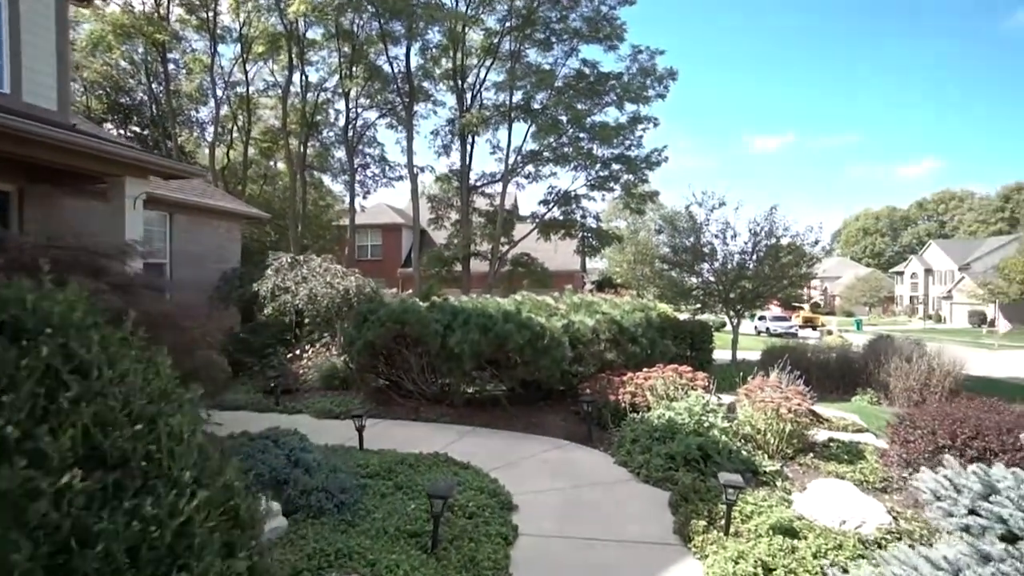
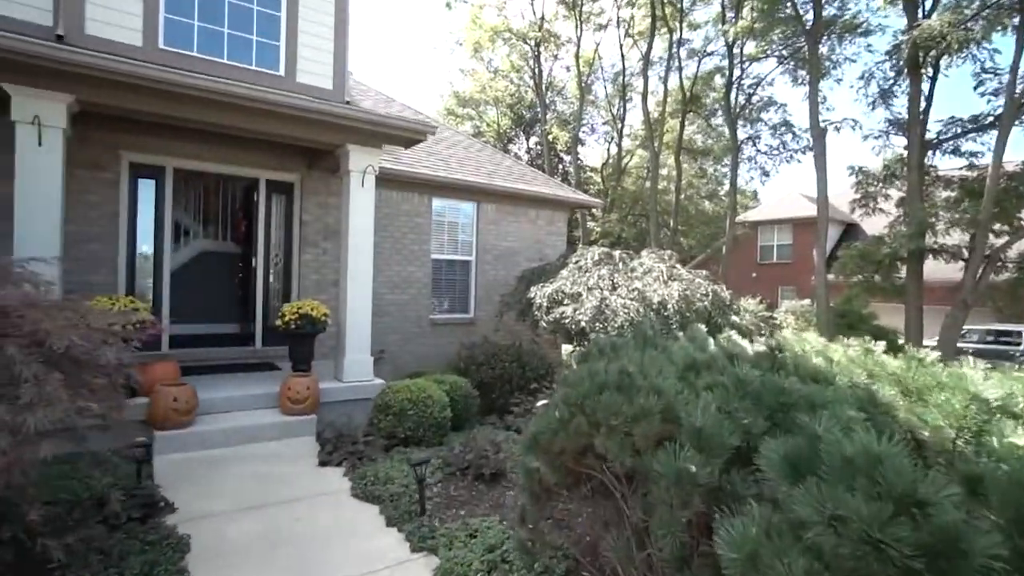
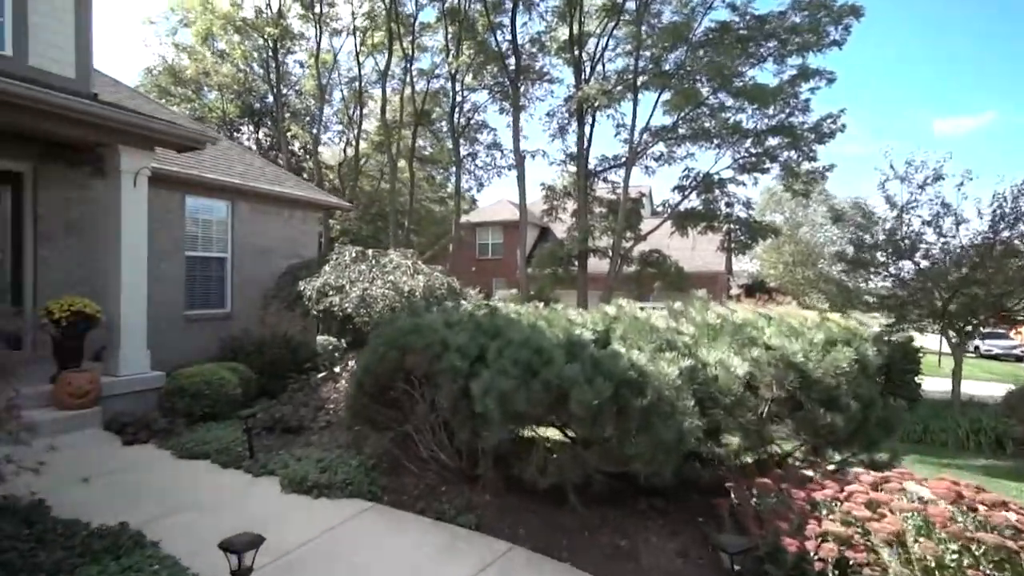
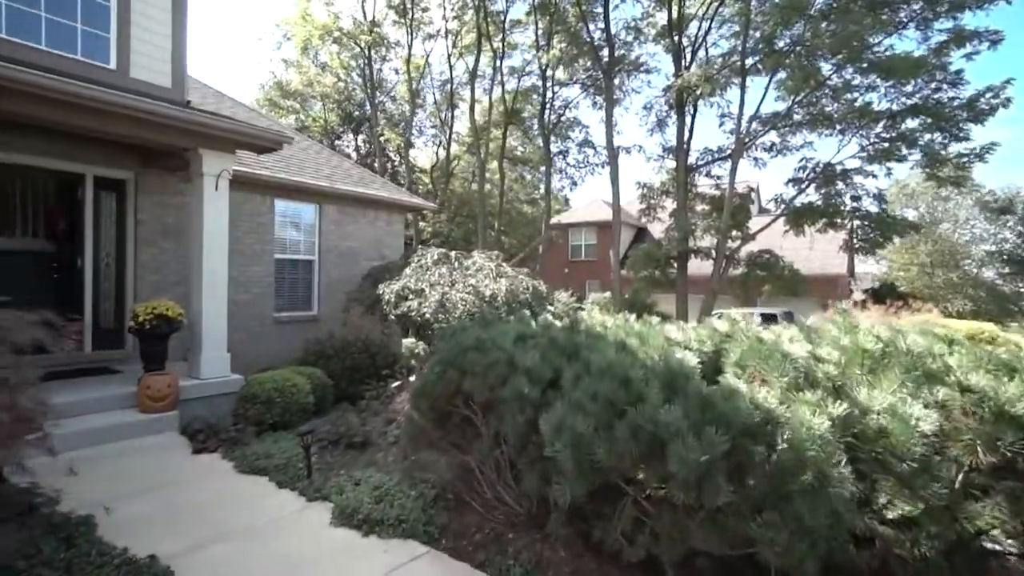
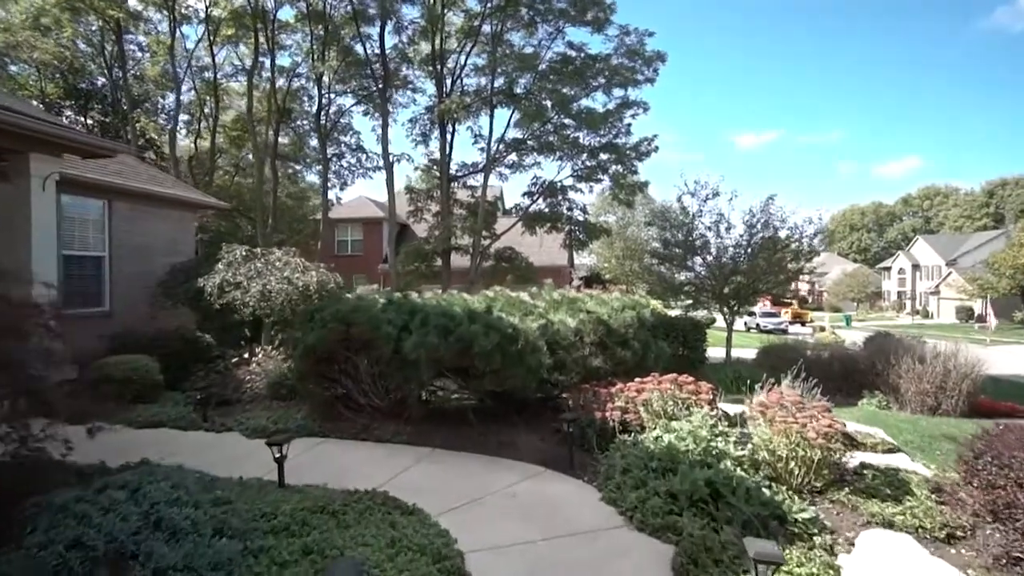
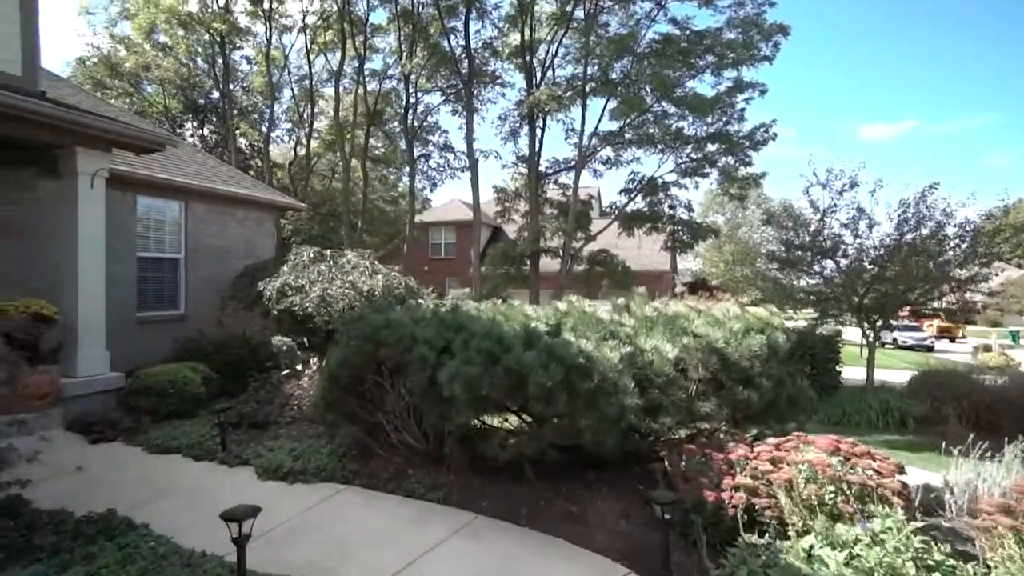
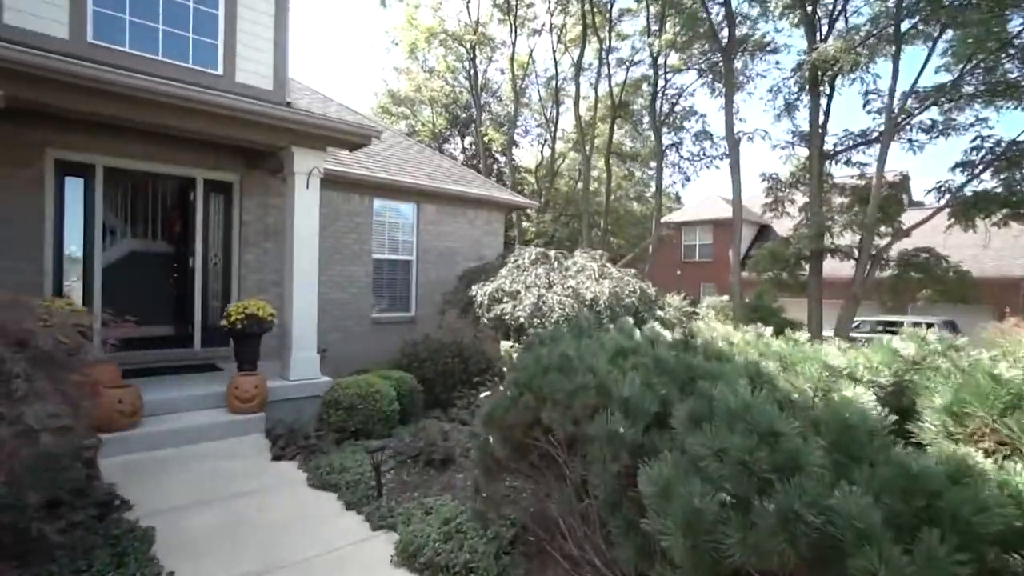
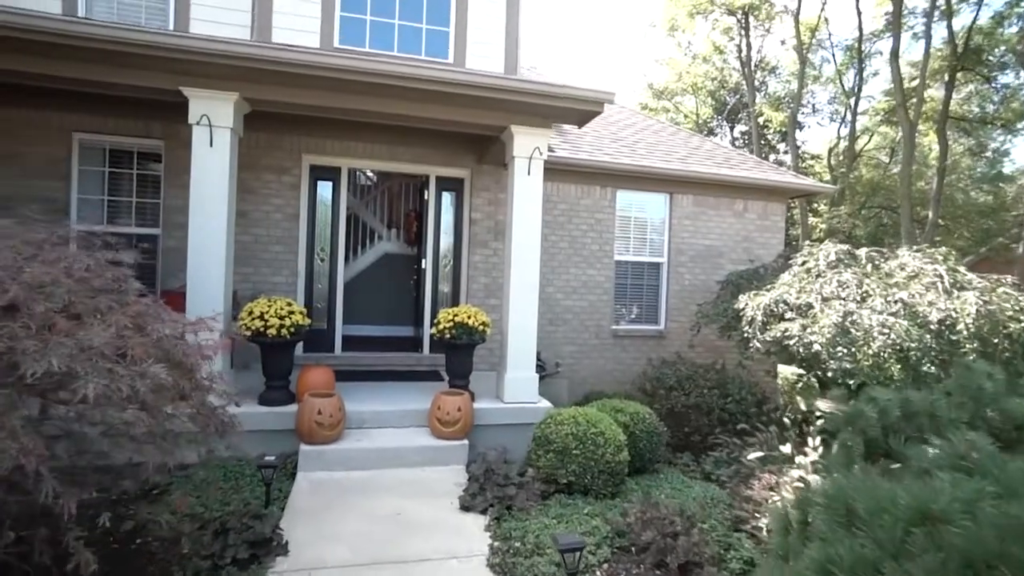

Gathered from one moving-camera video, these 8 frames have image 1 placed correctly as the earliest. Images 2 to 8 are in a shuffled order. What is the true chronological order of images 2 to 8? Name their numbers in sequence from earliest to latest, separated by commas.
5, 6, 3, 4, 7, 2, 8
